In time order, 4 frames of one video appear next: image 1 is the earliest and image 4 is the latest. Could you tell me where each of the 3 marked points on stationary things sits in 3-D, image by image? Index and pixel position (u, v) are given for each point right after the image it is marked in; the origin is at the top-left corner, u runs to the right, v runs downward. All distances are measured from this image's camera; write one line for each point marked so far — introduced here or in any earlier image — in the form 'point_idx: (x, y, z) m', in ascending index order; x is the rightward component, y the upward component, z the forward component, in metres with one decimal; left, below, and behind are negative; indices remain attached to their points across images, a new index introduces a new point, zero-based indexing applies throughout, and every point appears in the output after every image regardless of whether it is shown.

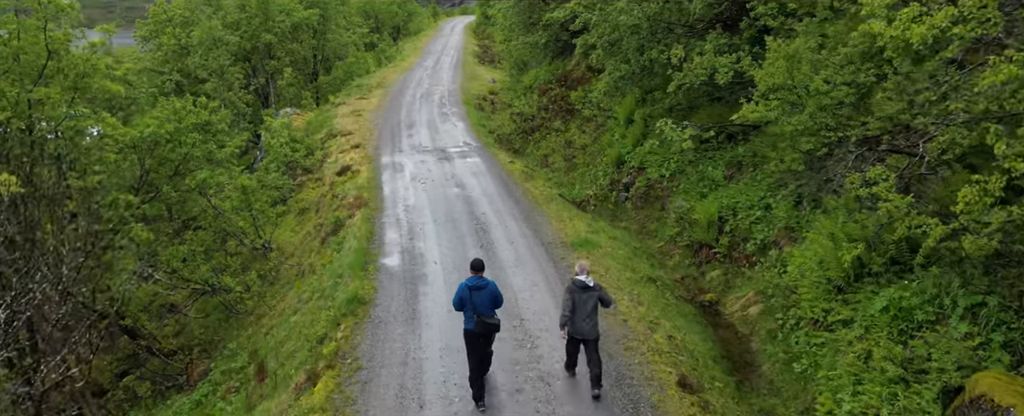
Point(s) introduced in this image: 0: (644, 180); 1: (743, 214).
0: (+3.4, +0.7, +19.7) m
1: (+4.4, -0.1, +14.8) m
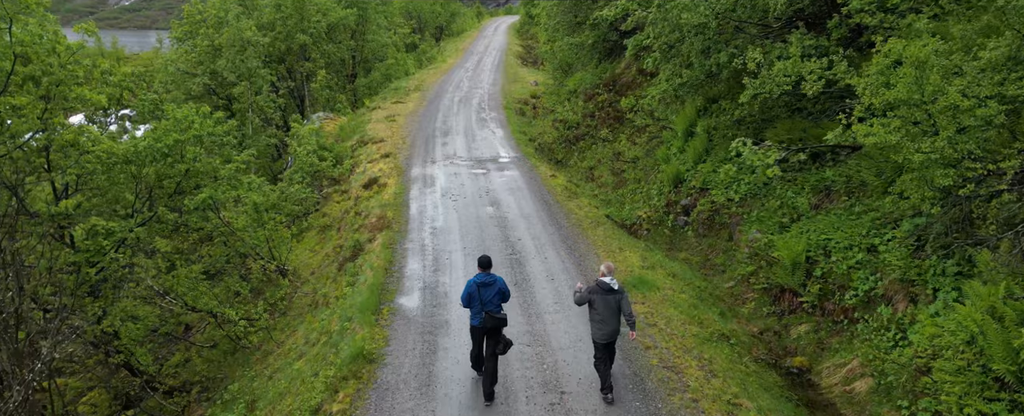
0: (+4.3, +0.1, +17.0) m
1: (+5.1, -0.7, +12.0) m
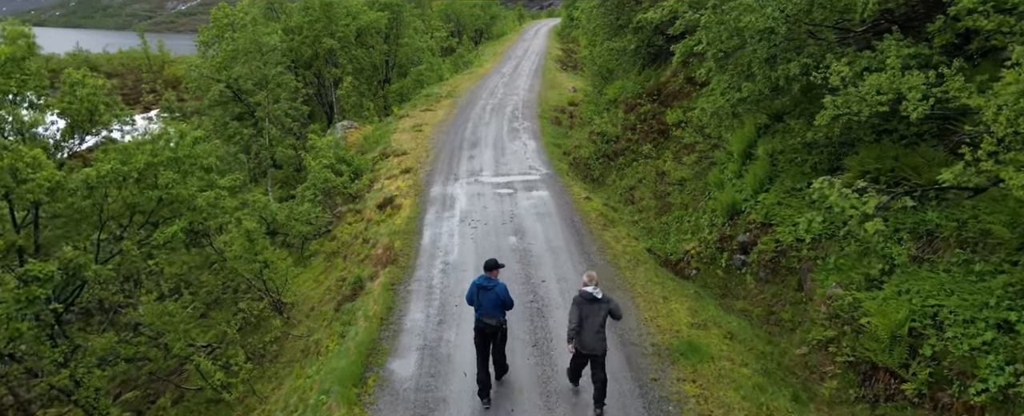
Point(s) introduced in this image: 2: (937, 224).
0: (+4.8, -0.6, +14.2) m
1: (+5.3, -1.4, +9.2) m
2: (+5.9, -0.3, +10.8) m
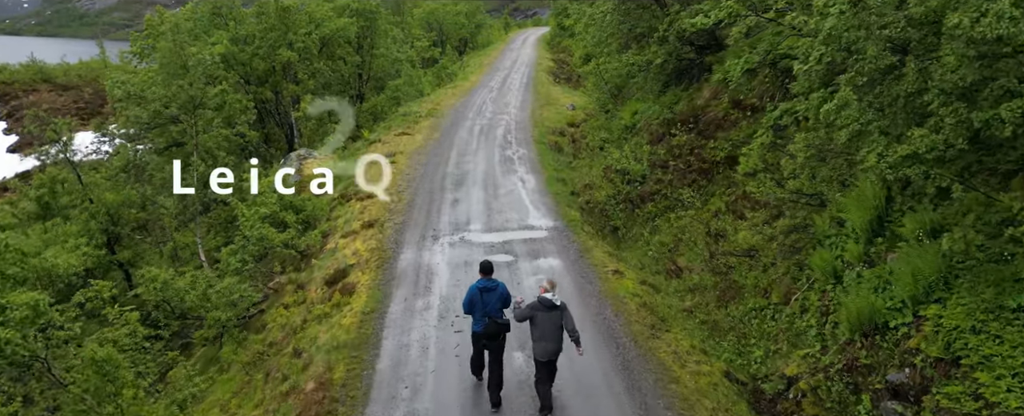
0: (+4.9, -2.1, +8.3) m
1: (+5.5, -2.8, +3.3) m
2: (+6.1, -1.6, +4.9) m
